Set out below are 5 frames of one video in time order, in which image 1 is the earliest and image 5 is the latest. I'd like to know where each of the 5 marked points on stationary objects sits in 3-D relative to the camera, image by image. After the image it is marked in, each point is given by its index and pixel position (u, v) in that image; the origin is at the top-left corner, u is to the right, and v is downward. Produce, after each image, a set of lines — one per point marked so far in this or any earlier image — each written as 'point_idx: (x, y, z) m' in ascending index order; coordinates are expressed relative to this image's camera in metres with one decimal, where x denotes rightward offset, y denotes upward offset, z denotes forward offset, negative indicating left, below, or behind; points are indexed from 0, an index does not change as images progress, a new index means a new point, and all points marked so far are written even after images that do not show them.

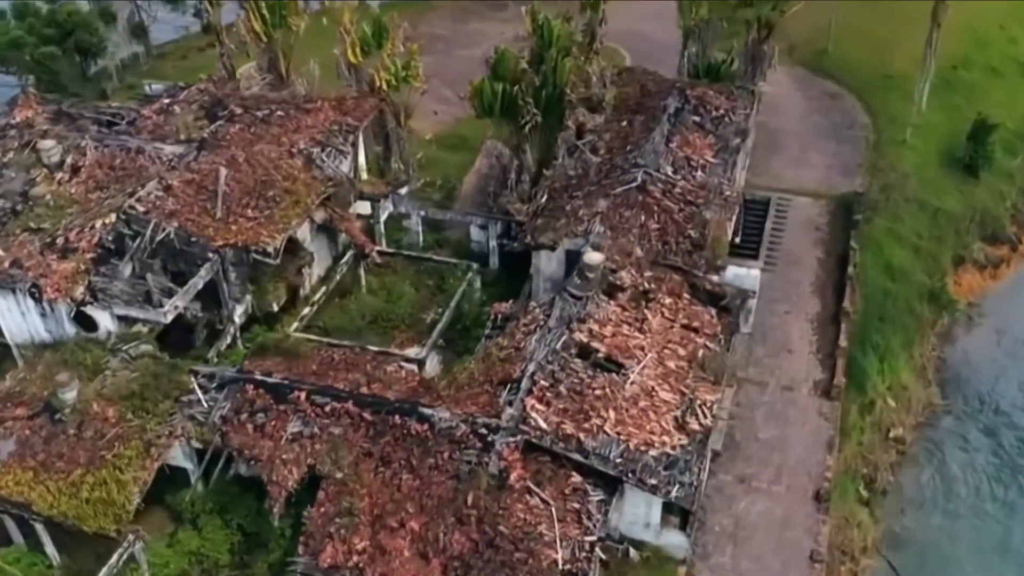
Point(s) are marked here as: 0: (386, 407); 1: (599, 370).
0: (-2.0, -1.9, +18.2) m
1: (+1.5, -1.4, +19.6) m
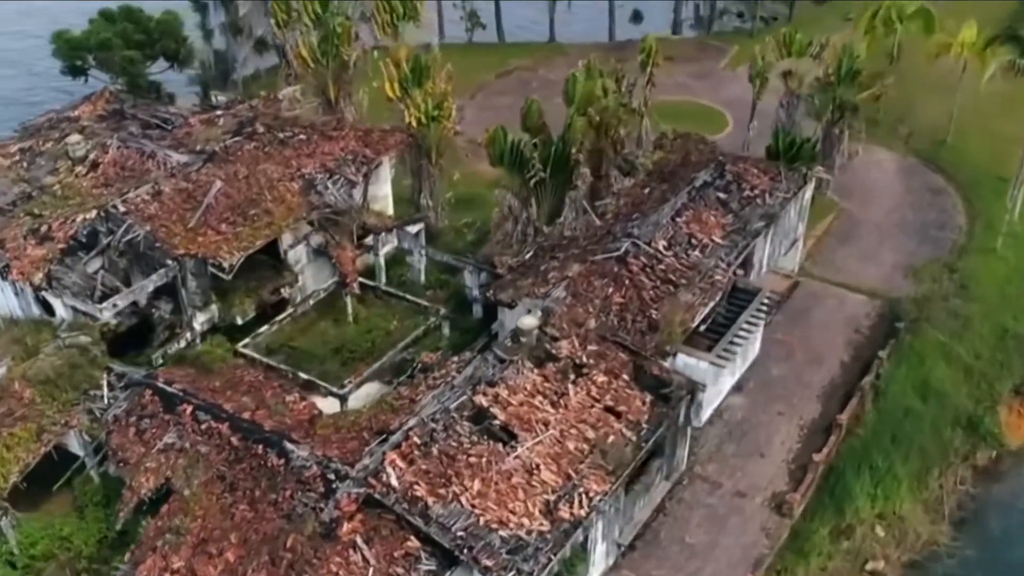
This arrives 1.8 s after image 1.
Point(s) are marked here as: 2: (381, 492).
0: (-4.2, -2.4, +18.4) m
1: (-0.4, -2.5, +19.0) m
2: (-2.0, -3.2, +17.5) m
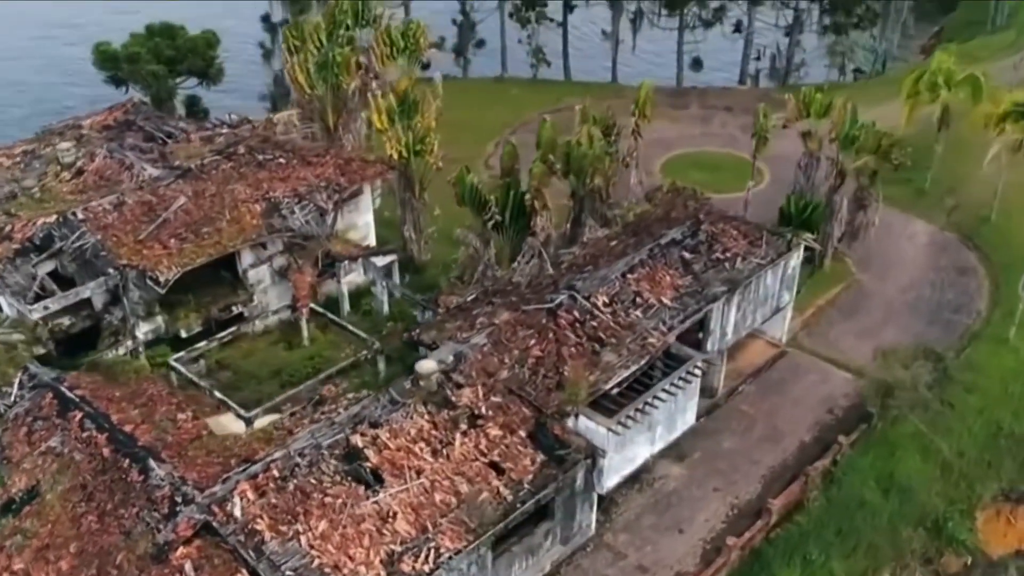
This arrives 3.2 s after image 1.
0: (-6.5, -2.7, +18.8) m
1: (-2.7, -3.2, +18.8) m
2: (-4.6, -3.6, +17.5) m
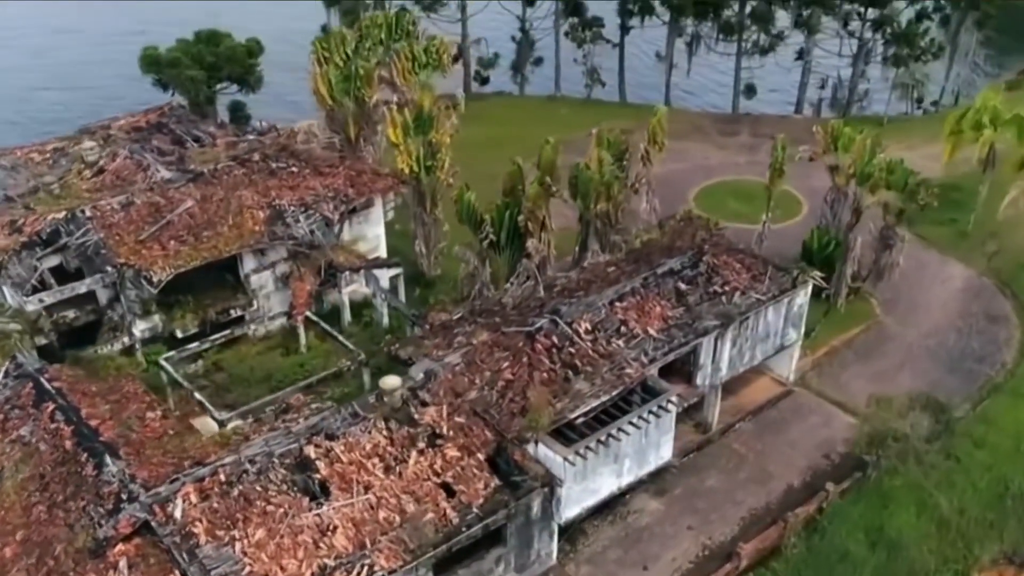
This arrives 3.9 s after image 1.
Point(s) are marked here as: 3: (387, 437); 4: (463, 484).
0: (-7.4, -2.7, +19.2) m
1: (-3.6, -3.4, +18.9) m
2: (-5.6, -3.7, +17.8) m
3: (-2.2, -2.7, +20.0) m
4: (-0.9, -3.4, +19.5) m
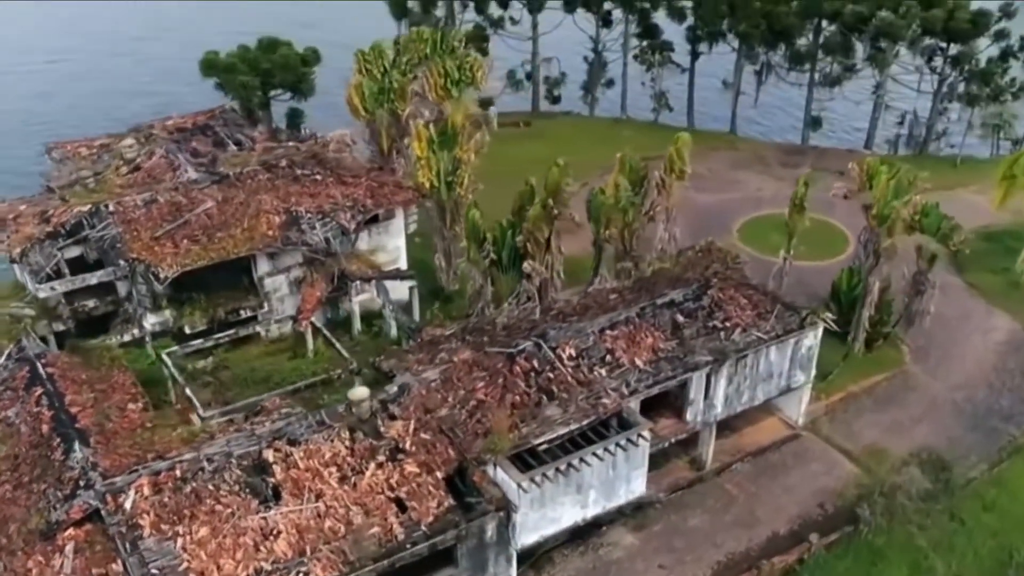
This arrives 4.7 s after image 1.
0: (-8.1, -2.5, +20.0) m
1: (-4.4, -3.5, +19.2) m
2: (-6.6, -3.6, +18.4) m
3: (-2.9, -2.9, +20.1) m
4: (-1.7, -3.7, +19.5) m
